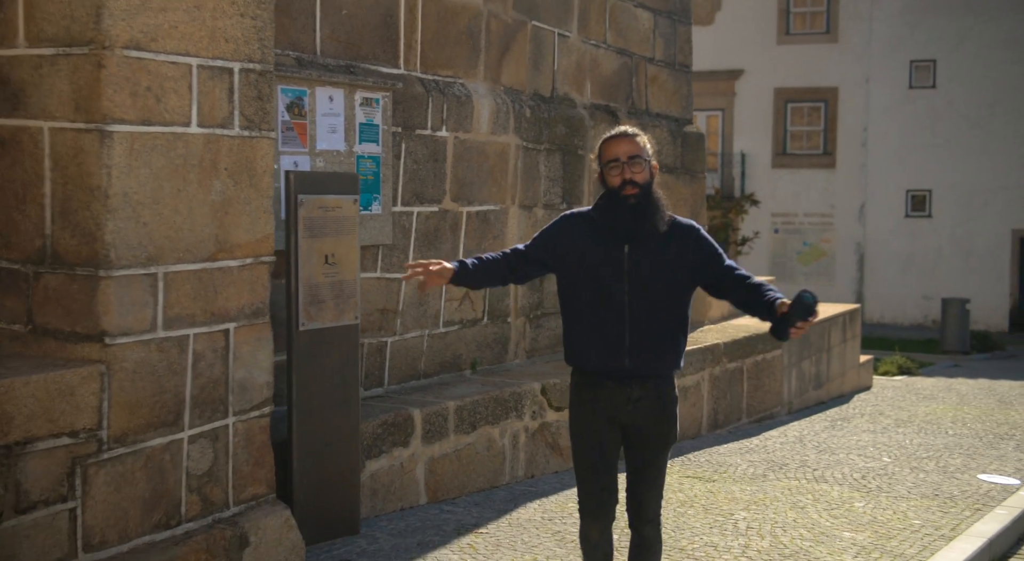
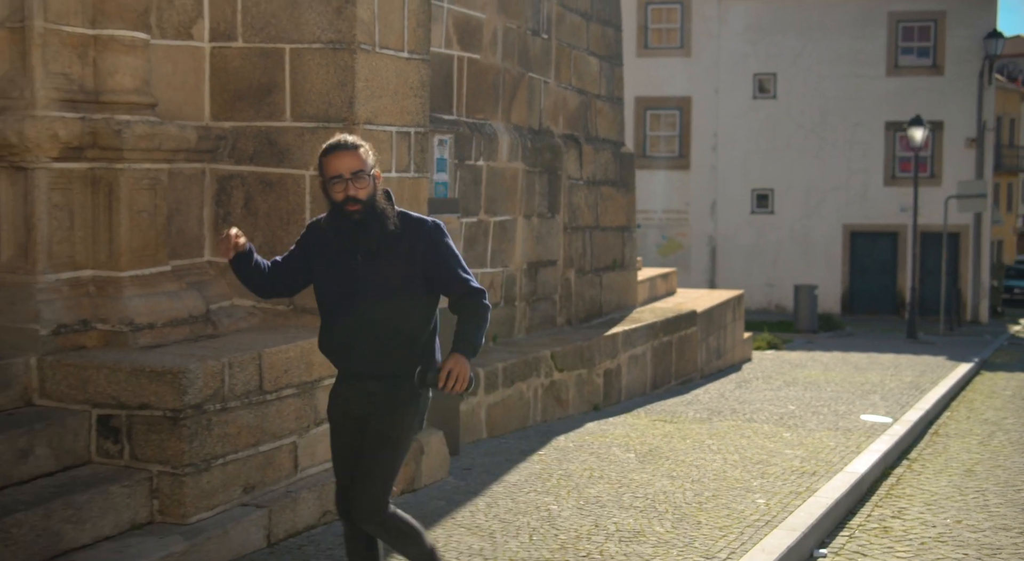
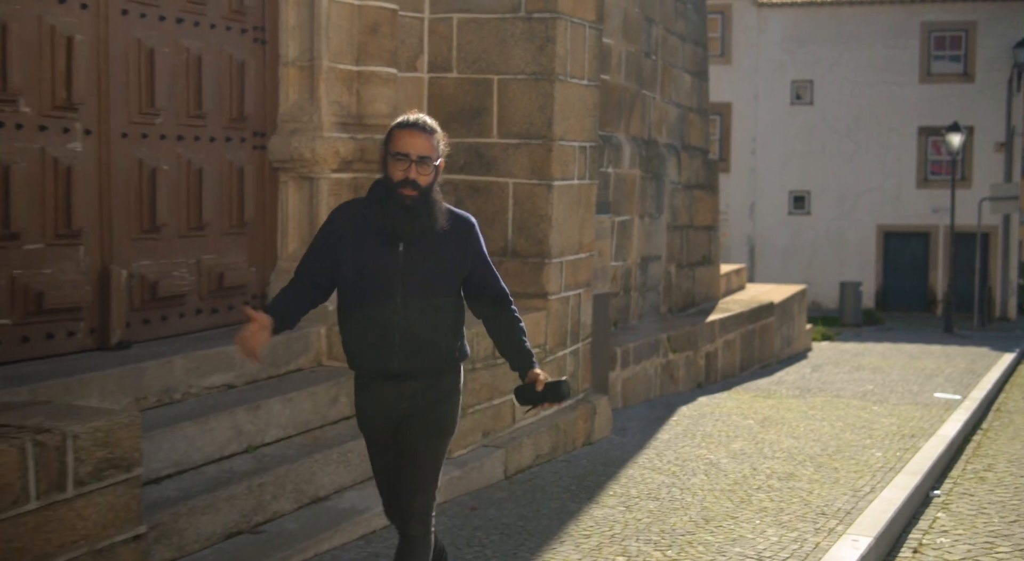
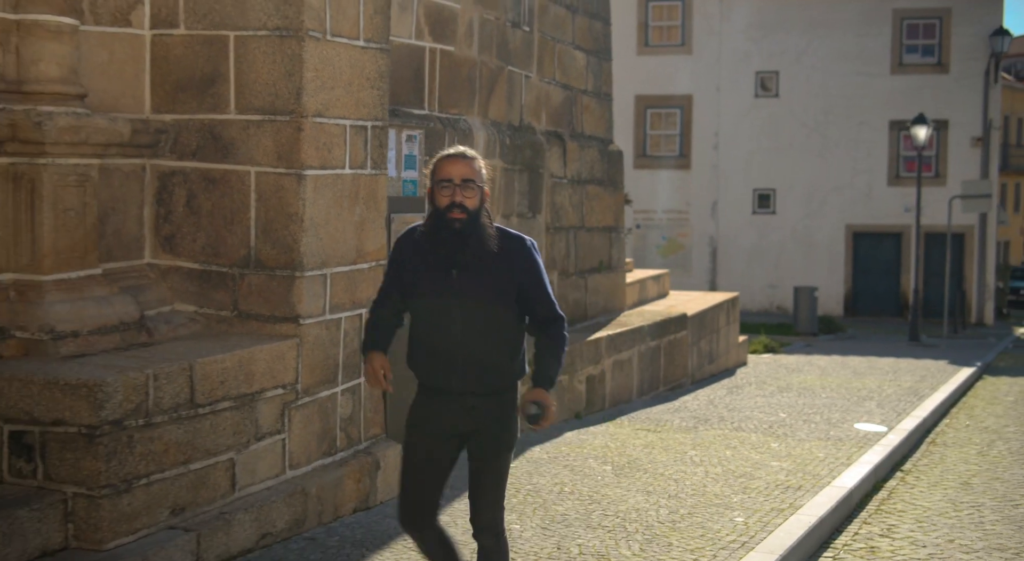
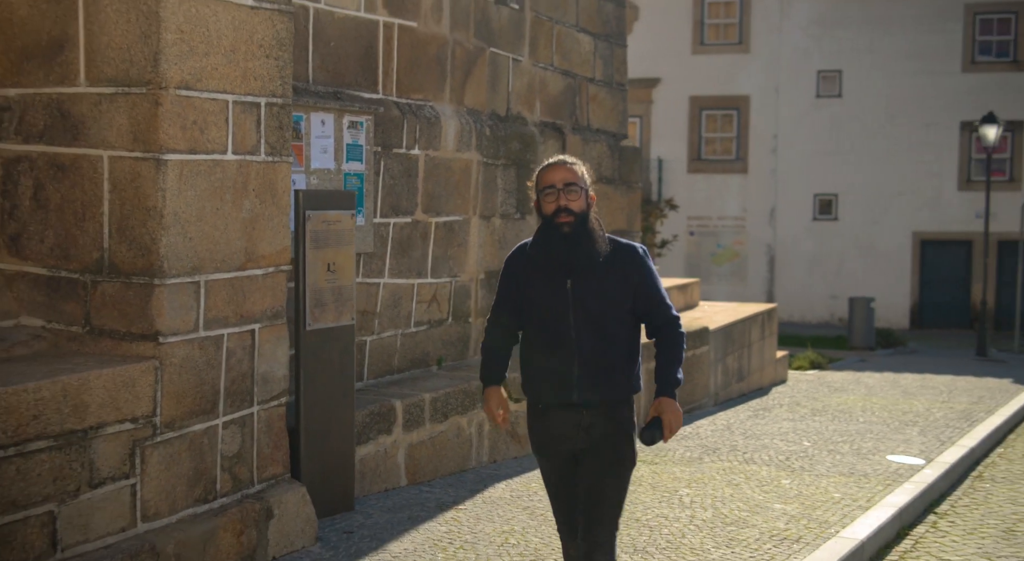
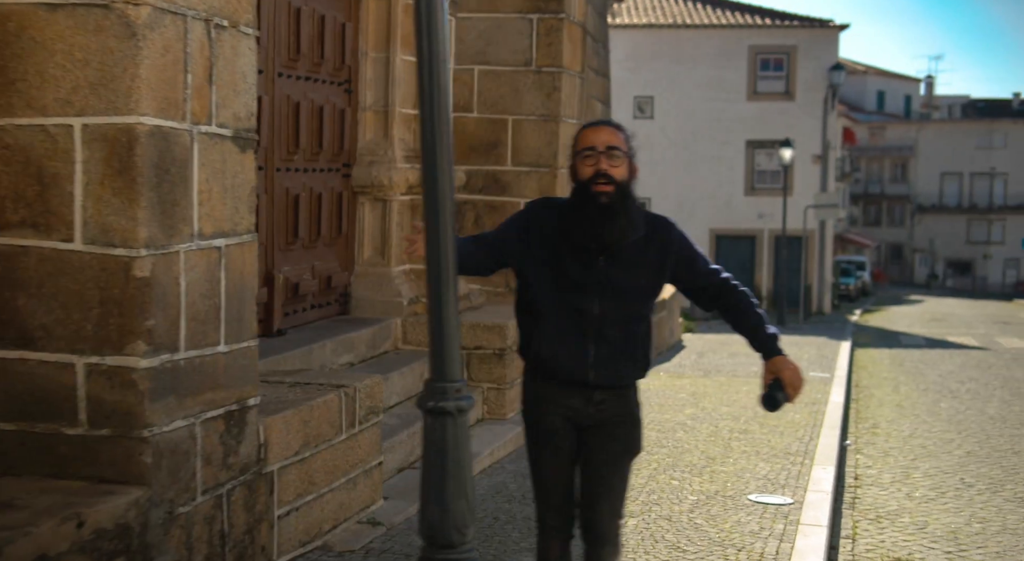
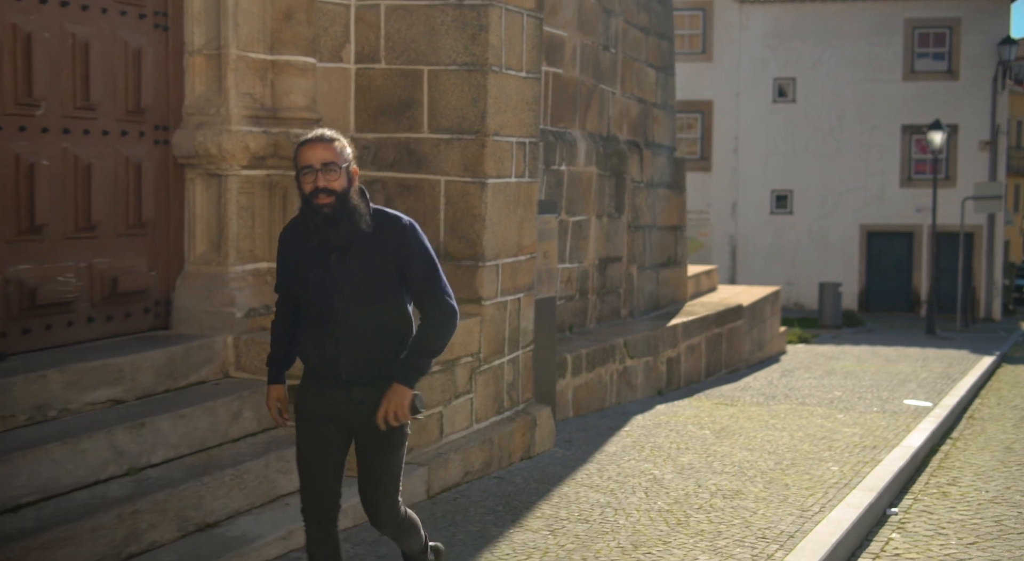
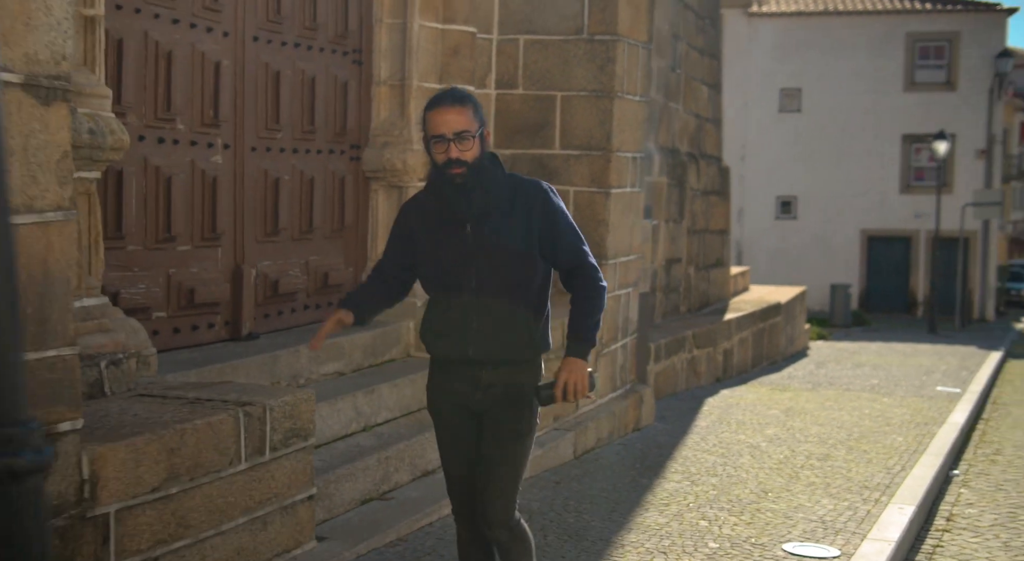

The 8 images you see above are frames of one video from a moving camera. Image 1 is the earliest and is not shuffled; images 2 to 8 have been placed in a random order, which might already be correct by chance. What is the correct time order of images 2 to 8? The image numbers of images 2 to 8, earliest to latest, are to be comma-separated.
5, 4, 2, 7, 3, 8, 6
